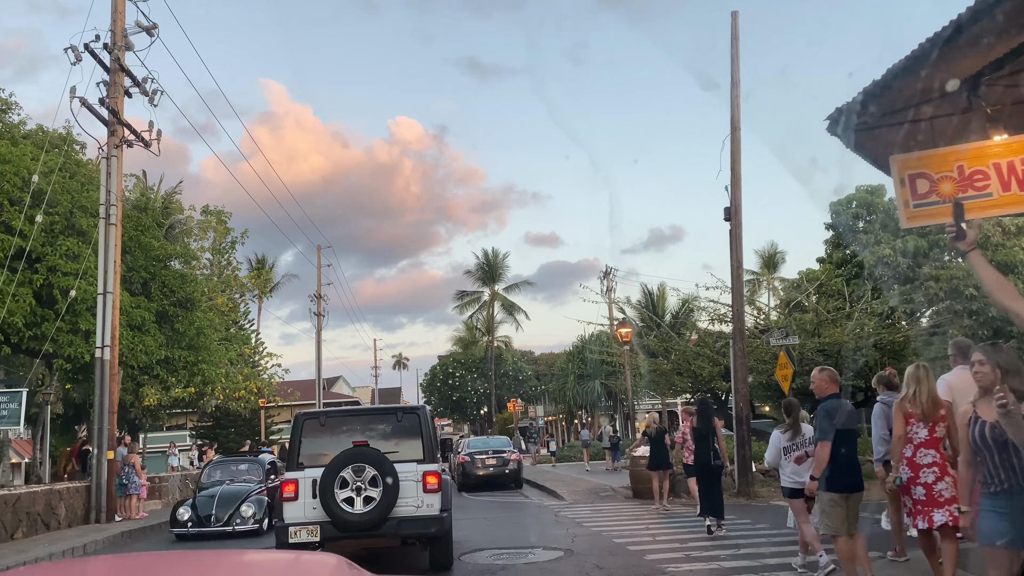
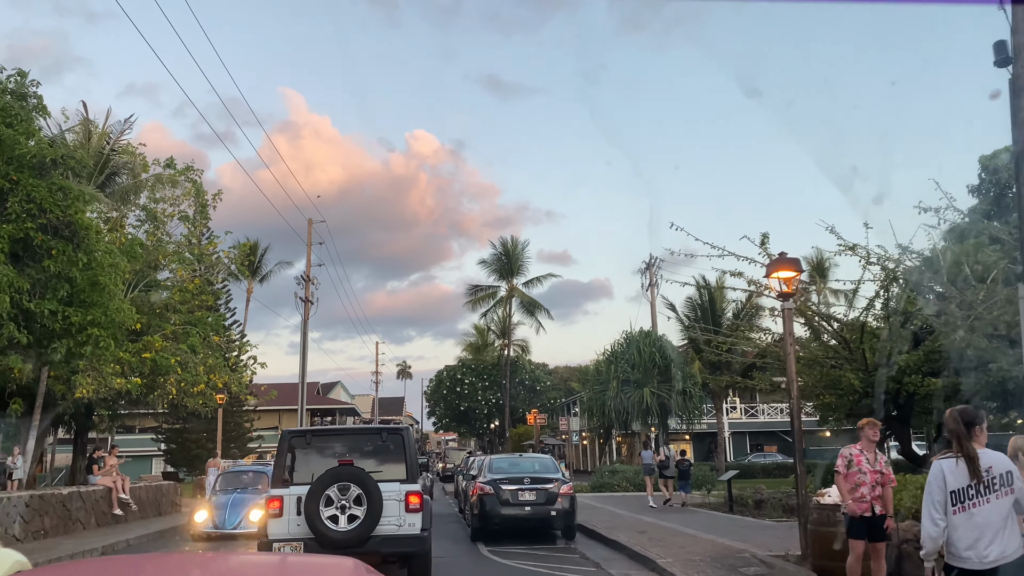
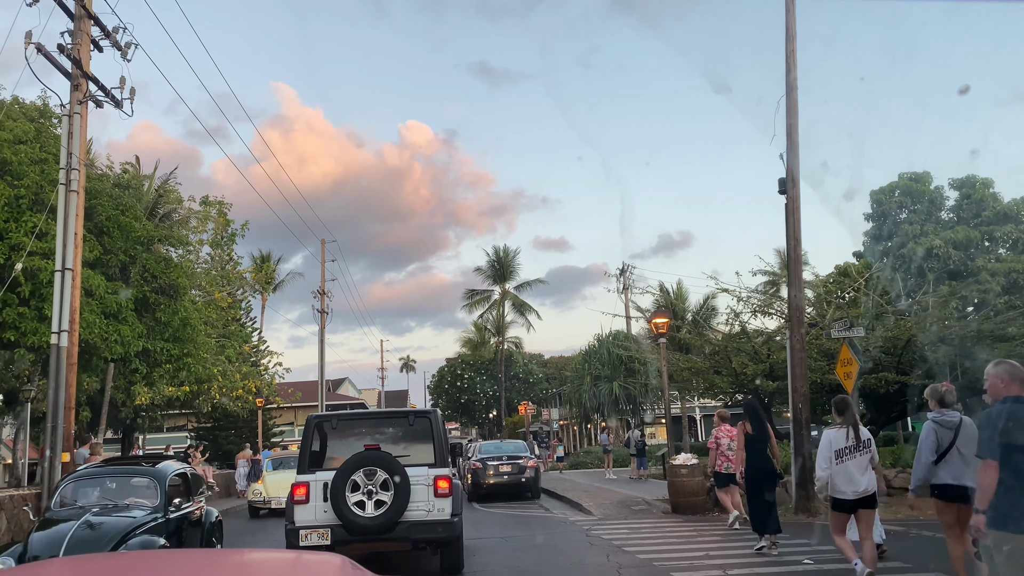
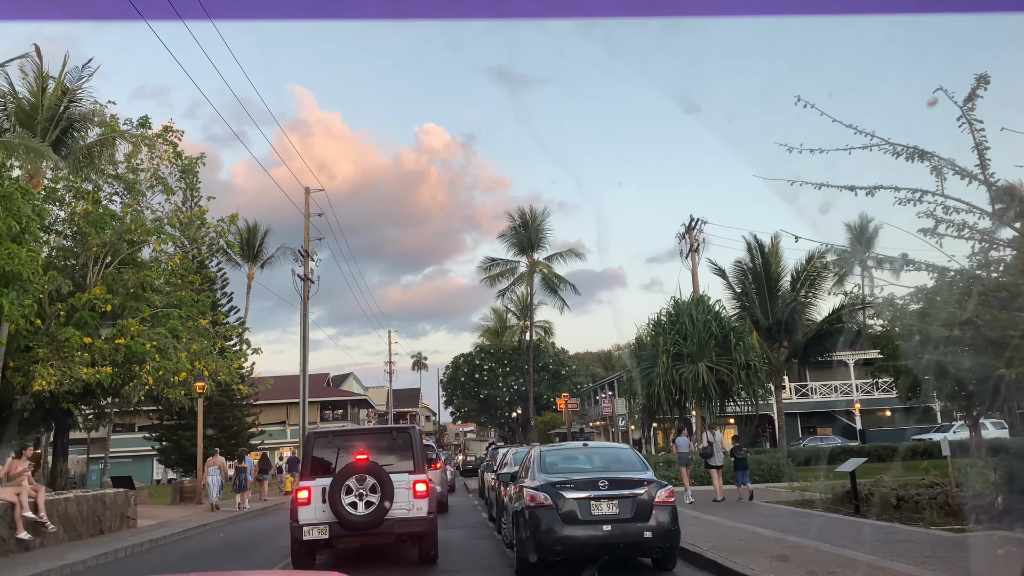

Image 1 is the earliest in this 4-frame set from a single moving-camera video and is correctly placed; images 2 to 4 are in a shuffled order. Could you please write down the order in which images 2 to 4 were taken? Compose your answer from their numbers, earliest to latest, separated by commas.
3, 2, 4
